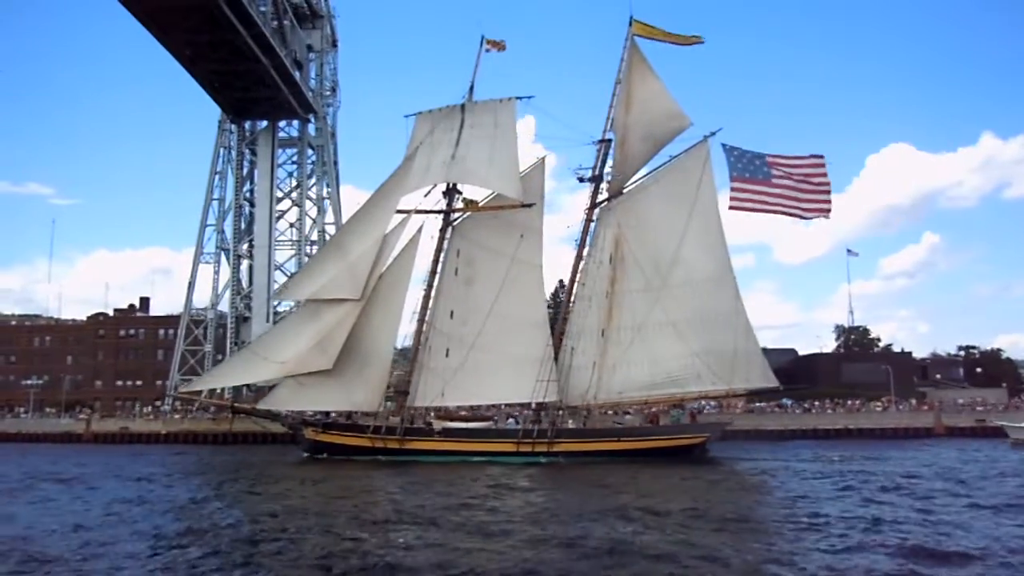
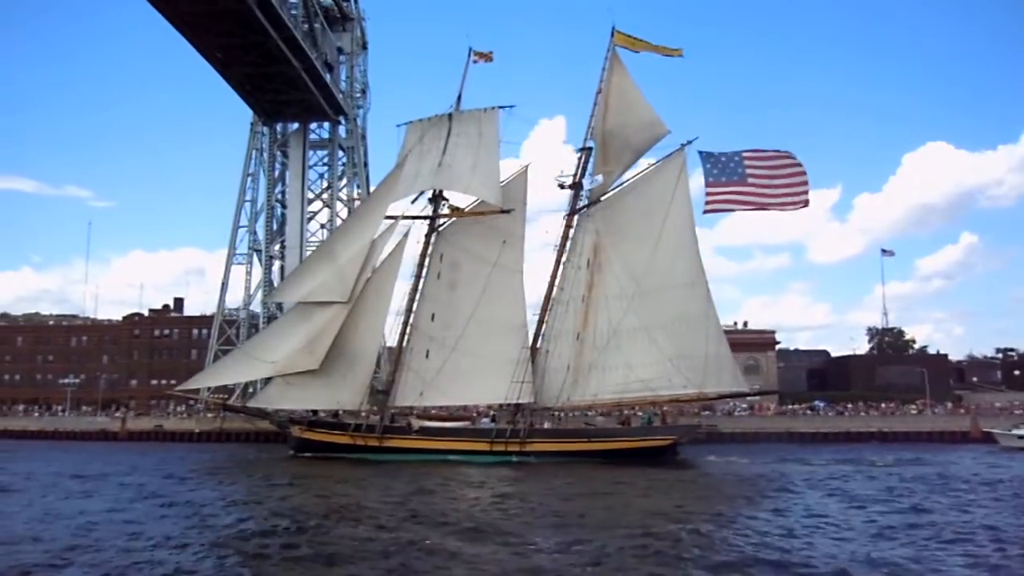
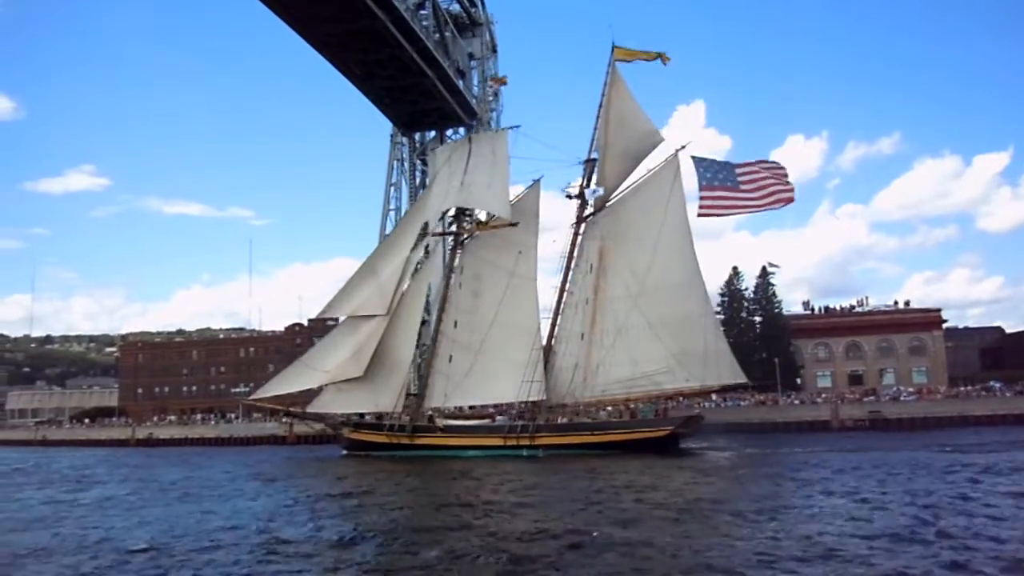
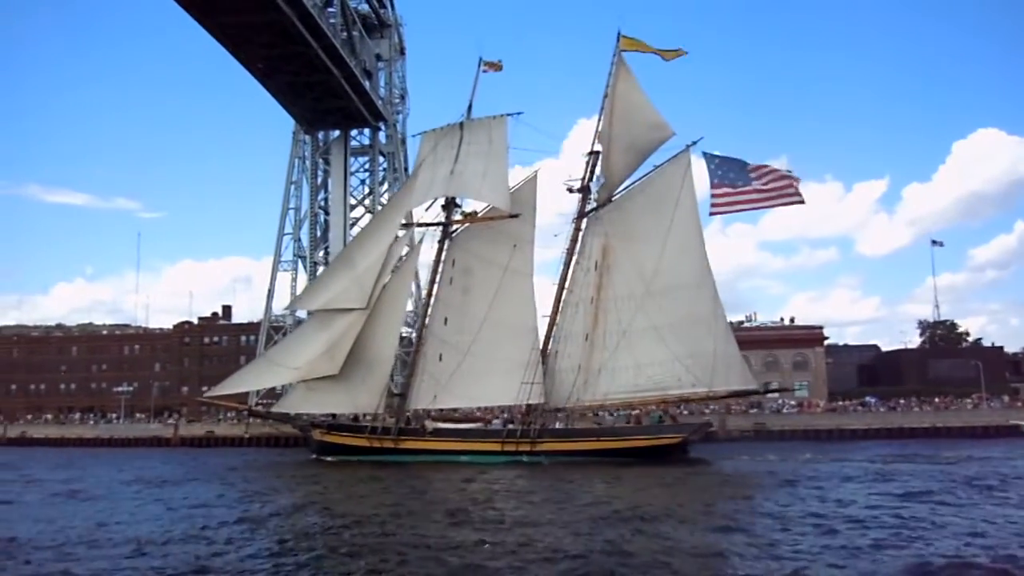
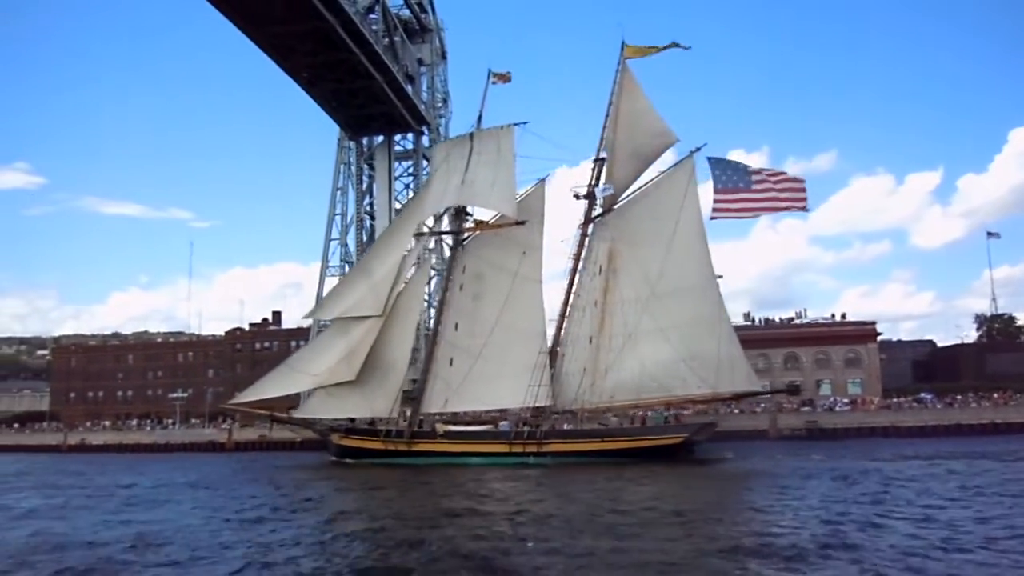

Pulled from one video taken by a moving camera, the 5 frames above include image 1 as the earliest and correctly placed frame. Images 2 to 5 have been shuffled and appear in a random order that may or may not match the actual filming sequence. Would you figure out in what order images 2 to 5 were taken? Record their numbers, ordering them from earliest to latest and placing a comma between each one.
2, 4, 5, 3
